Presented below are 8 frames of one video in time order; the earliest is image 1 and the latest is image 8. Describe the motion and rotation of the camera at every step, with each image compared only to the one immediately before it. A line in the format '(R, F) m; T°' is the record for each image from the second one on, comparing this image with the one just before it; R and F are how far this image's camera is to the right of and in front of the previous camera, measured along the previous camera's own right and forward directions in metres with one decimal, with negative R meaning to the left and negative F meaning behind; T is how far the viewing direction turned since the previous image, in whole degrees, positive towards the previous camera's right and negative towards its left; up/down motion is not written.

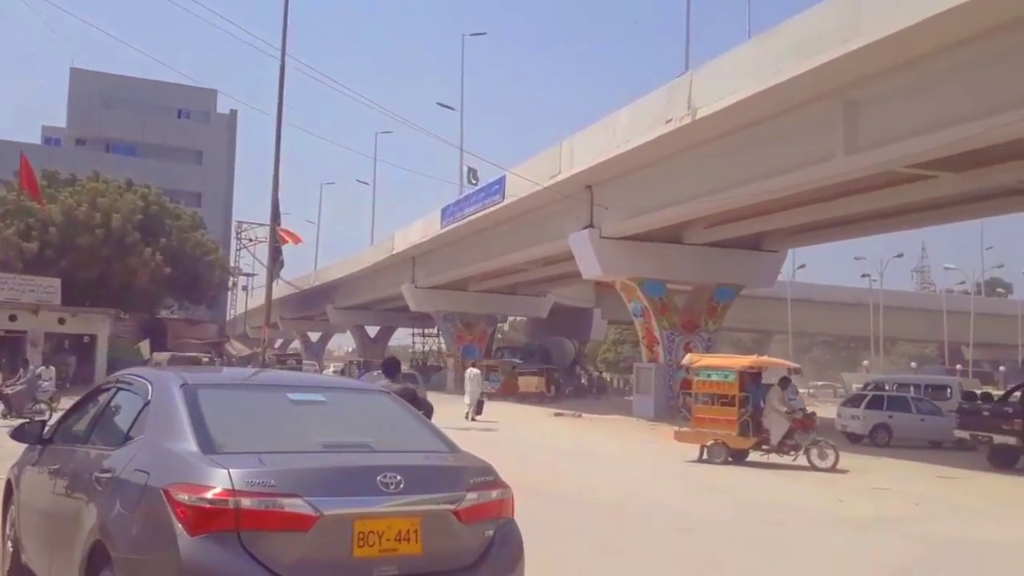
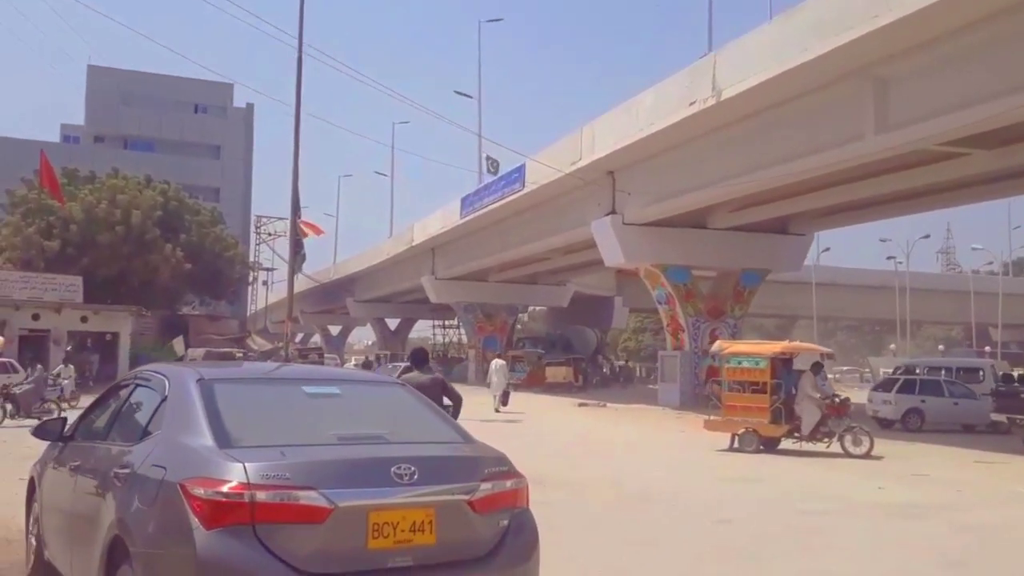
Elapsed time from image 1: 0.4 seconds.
(-0.1, +0.3) m; -1°
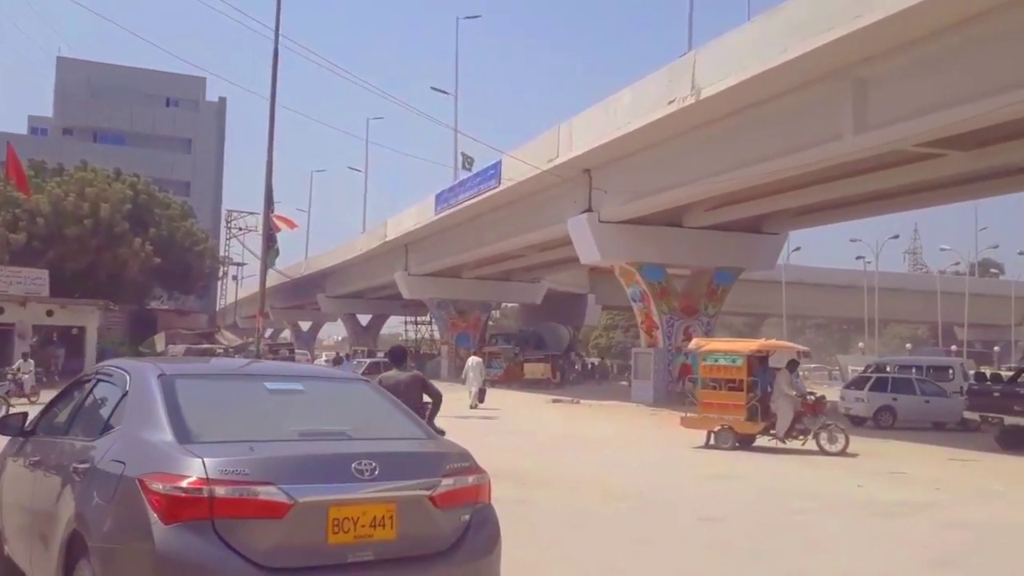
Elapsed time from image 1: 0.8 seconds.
(-0.1, +0.1) m; +2°
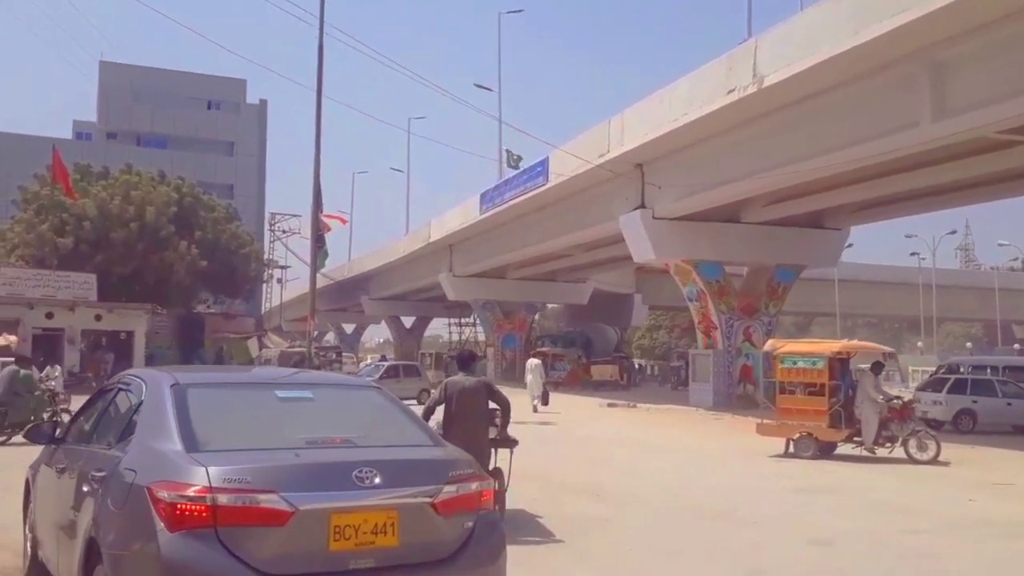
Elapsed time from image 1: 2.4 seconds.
(-0.4, +0.7) m; -2°
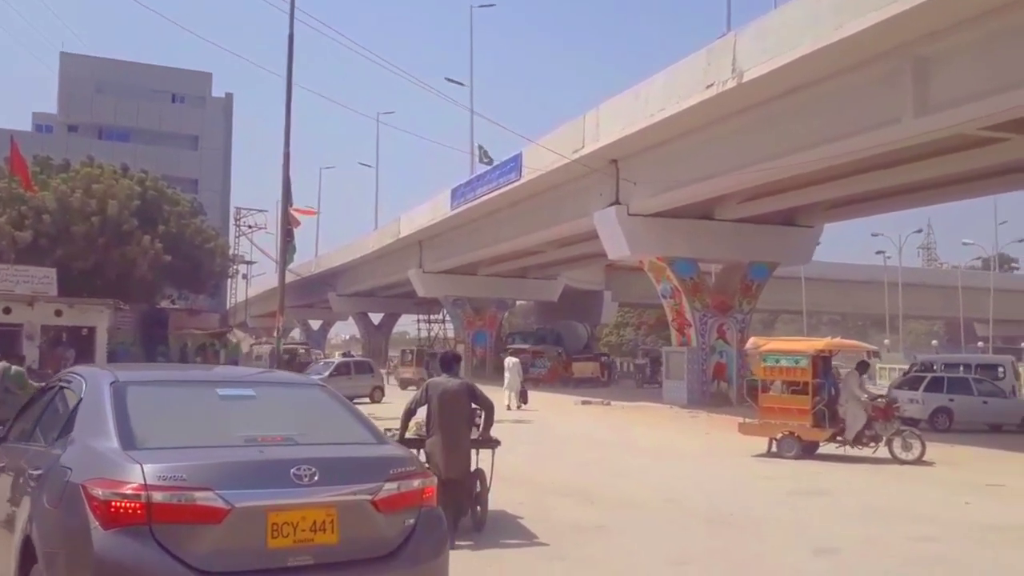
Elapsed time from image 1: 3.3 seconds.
(-0.2, +0.4) m; +2°
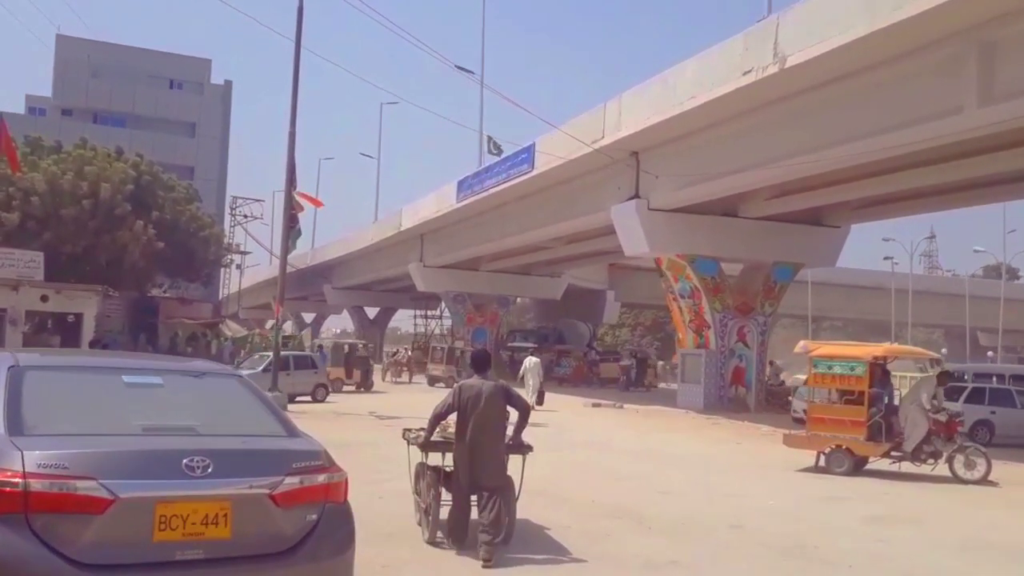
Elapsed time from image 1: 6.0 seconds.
(-0.5, +1.3) m; 0°
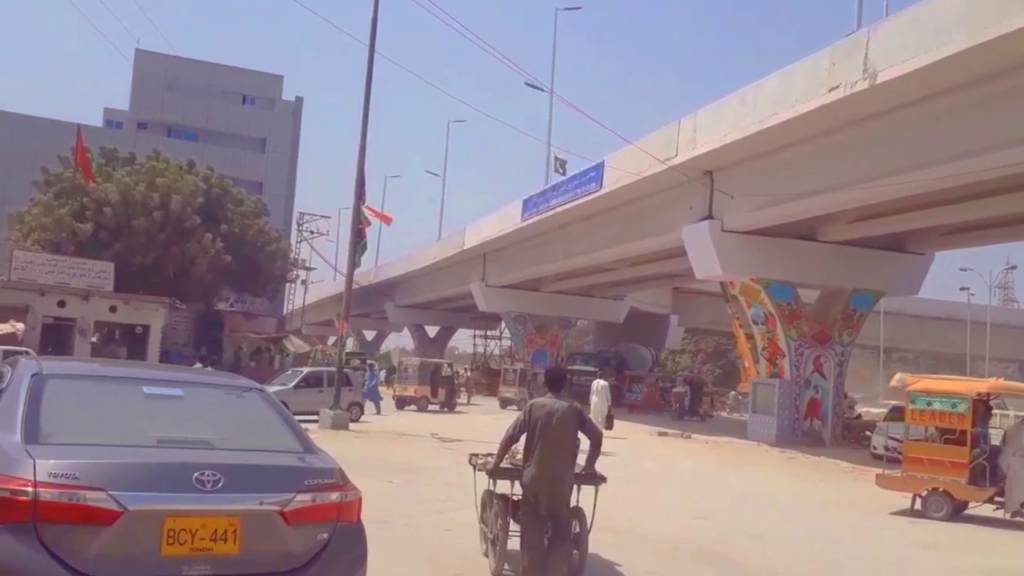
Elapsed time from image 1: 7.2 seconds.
(-0.3, +0.5) m; -3°
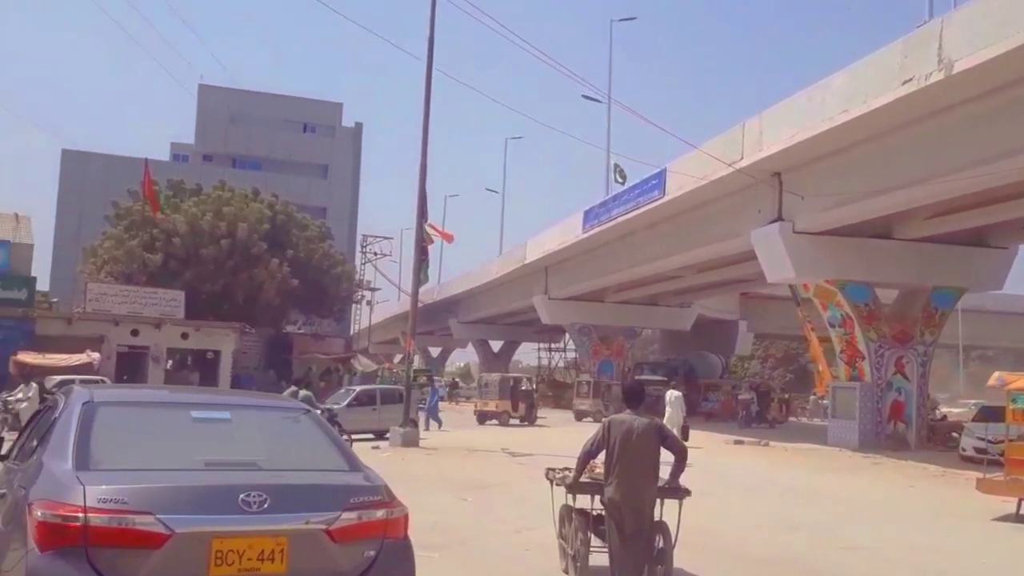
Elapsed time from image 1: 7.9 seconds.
(-0.1, +0.3) m; -4°
